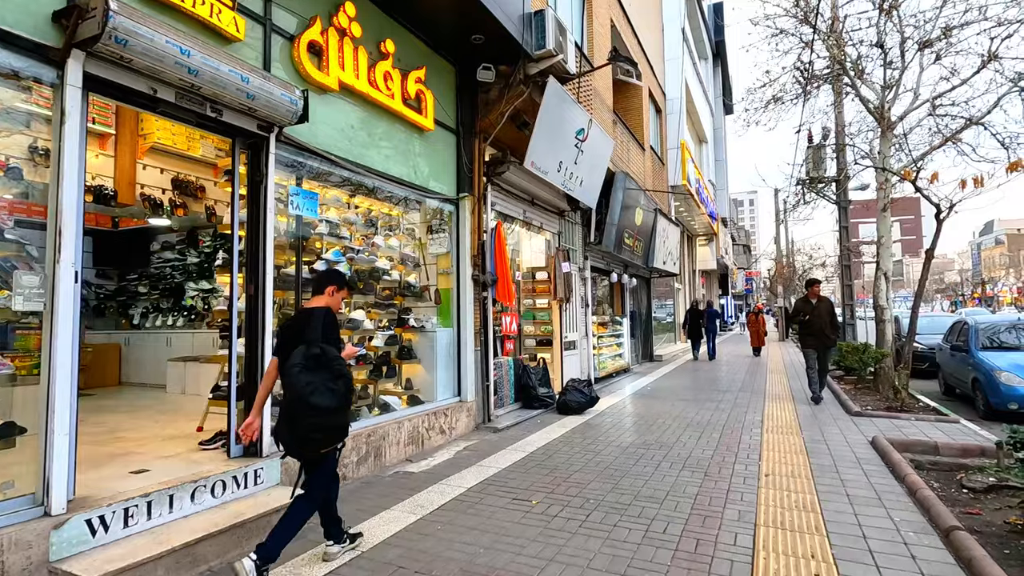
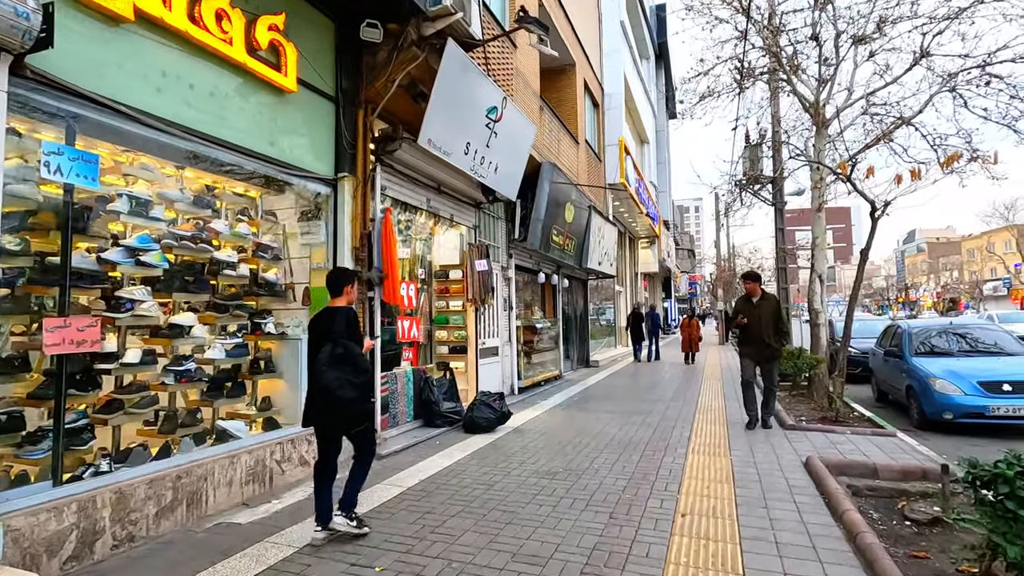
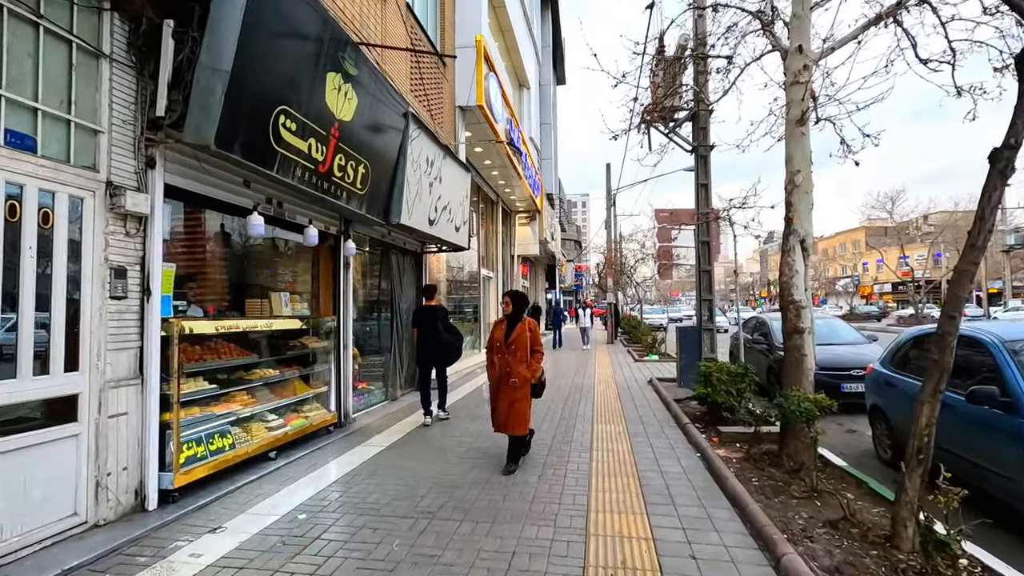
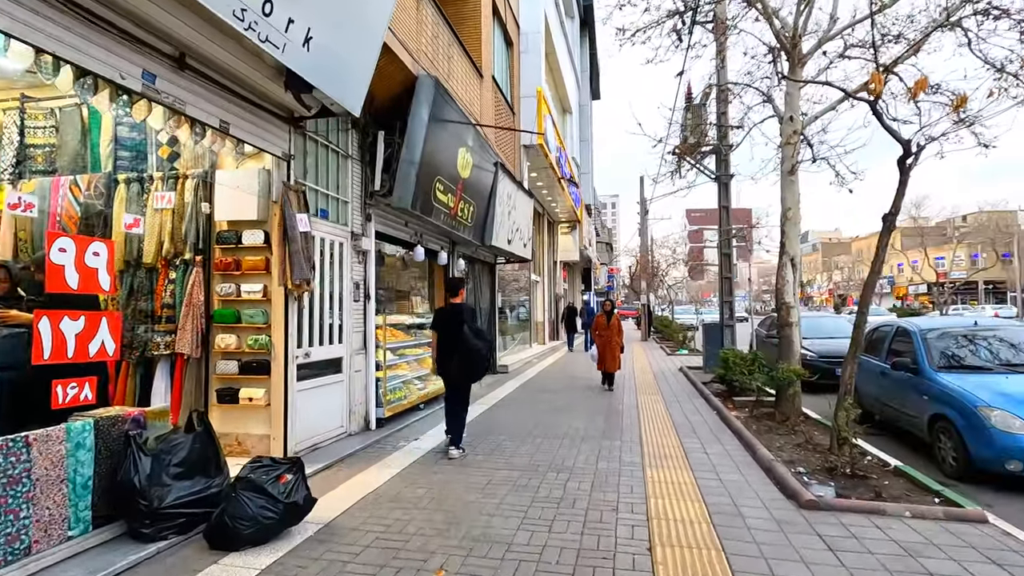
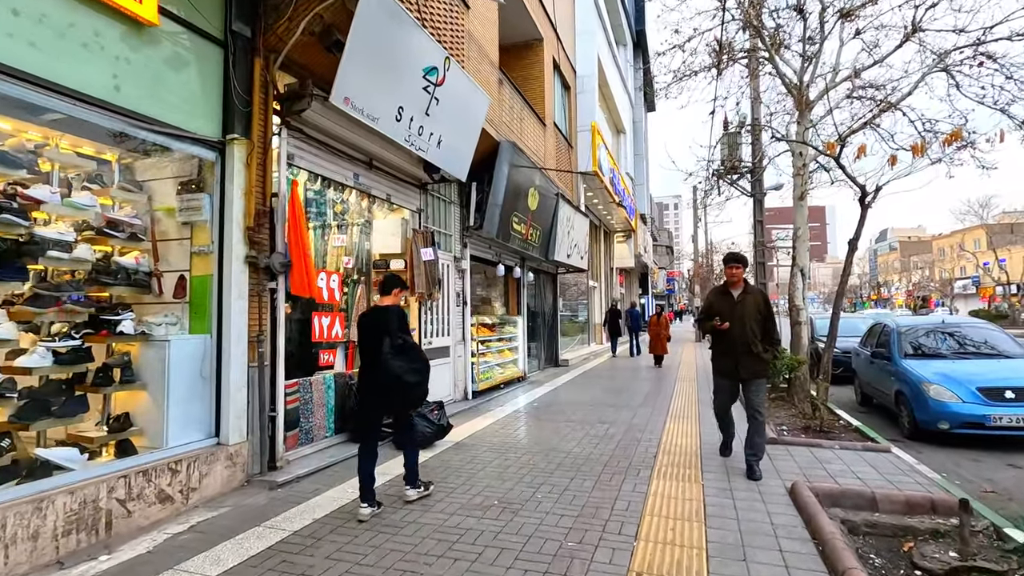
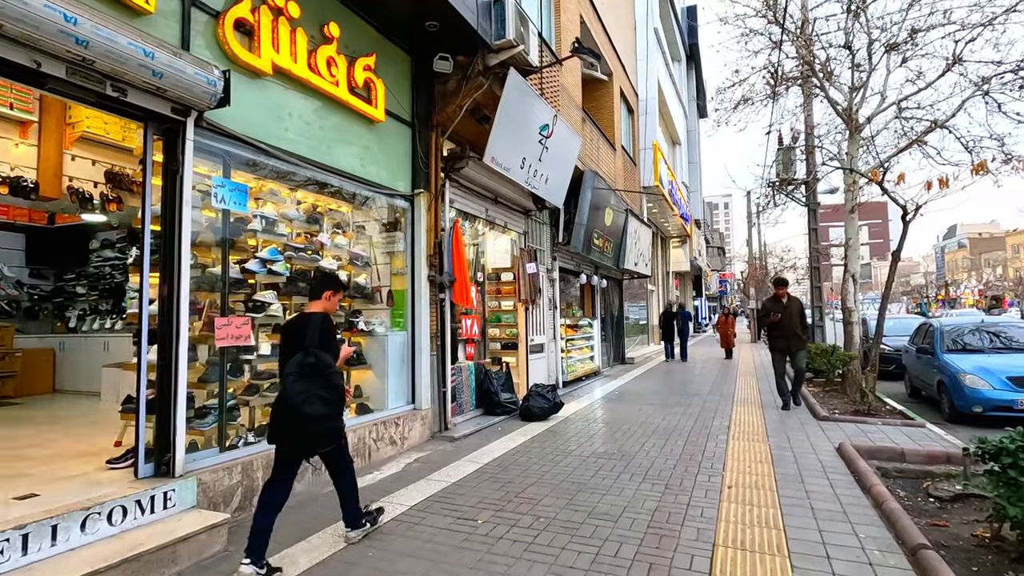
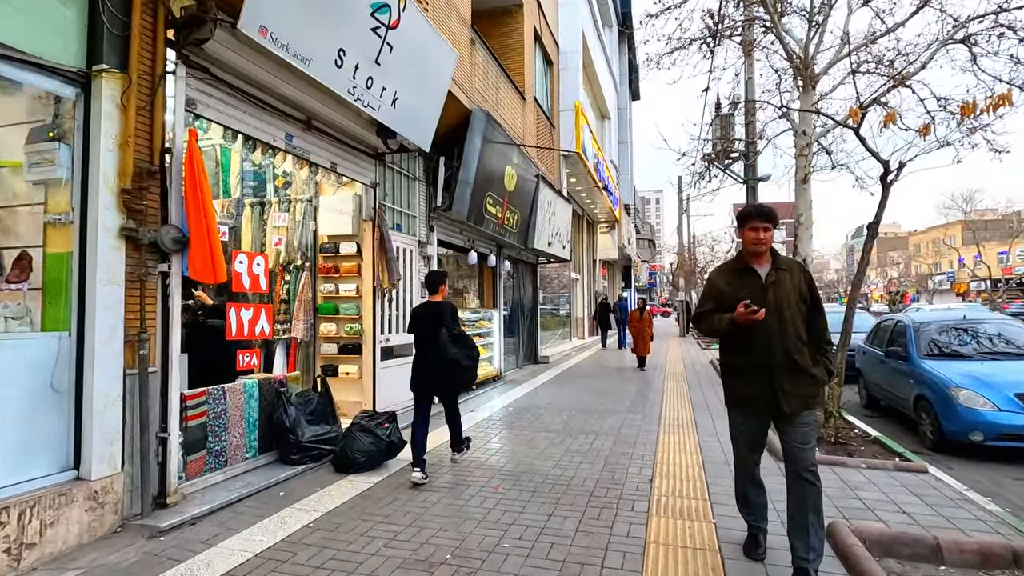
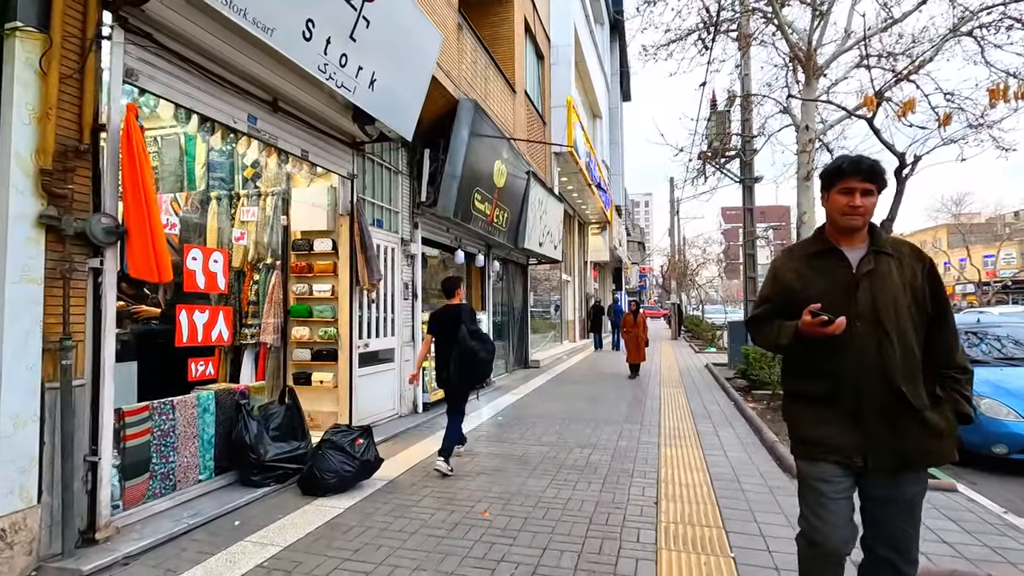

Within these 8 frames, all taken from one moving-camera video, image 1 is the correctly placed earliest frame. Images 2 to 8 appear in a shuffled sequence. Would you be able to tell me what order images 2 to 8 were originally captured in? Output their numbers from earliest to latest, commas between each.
6, 2, 5, 7, 8, 4, 3
